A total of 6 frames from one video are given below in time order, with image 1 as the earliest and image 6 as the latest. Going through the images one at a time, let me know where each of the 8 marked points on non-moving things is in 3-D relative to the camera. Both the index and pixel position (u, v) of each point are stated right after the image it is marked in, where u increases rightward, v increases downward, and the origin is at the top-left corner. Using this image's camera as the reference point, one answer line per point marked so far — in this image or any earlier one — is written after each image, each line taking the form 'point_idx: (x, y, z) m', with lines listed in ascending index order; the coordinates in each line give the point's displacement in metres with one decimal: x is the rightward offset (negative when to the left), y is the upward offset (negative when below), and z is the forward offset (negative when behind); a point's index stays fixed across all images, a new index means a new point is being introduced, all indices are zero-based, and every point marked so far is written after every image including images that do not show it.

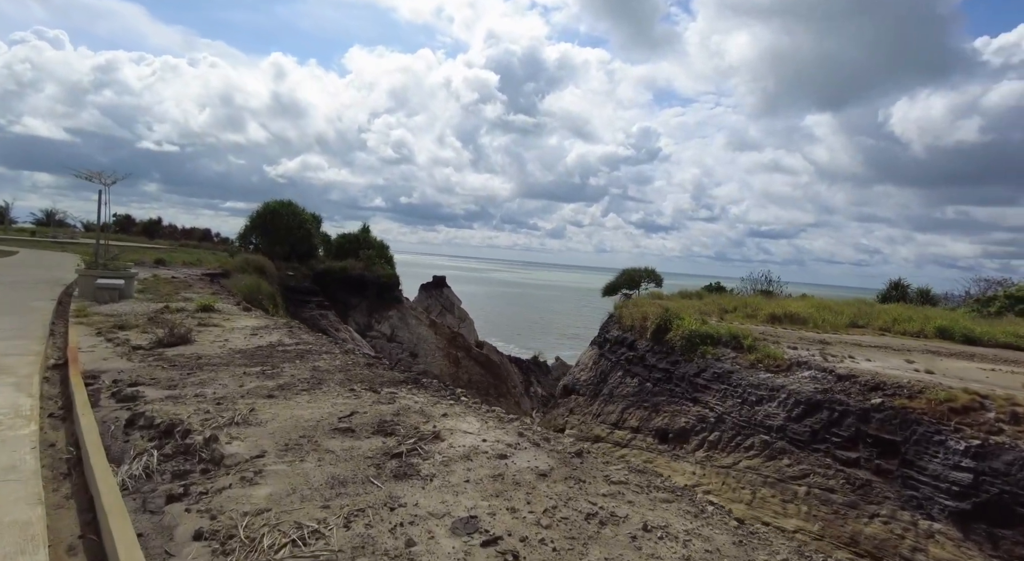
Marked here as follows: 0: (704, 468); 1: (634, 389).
0: (+3.3, -3.2, +9.2) m
1: (+2.9, -2.6, +12.7) m
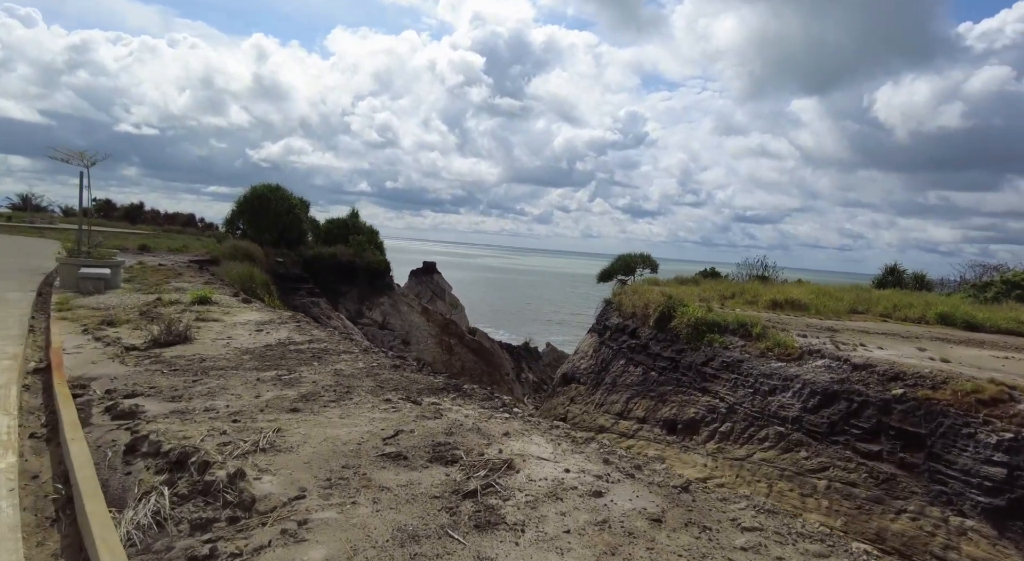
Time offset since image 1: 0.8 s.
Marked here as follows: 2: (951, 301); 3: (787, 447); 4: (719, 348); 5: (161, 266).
0: (+3.4, -3.0, +9.0) m
1: (+2.9, -2.3, +12.5) m
2: (+14.6, -0.7, +18.2) m
3: (+4.2, -2.6, +8.3) m
4: (+4.3, -1.4, +11.3) m
5: (-8.1, +0.3, +12.5) m
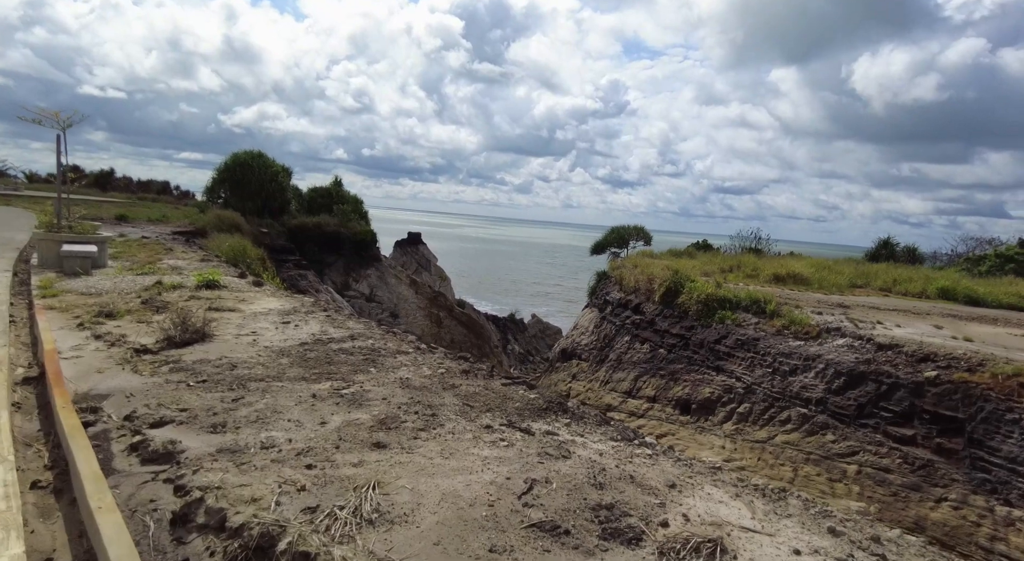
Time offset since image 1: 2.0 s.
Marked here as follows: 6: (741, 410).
0: (+3.6, -2.6, +8.8) m
1: (+3.0, -1.7, +12.2) m
2: (+14.6, +0.2, +18.2) m
3: (+4.5, -2.2, +8.1) m
4: (+4.5, -0.9, +11.0) m
5: (-8.0, +0.9, +11.7) m
6: (+3.9, -2.2, +9.3) m
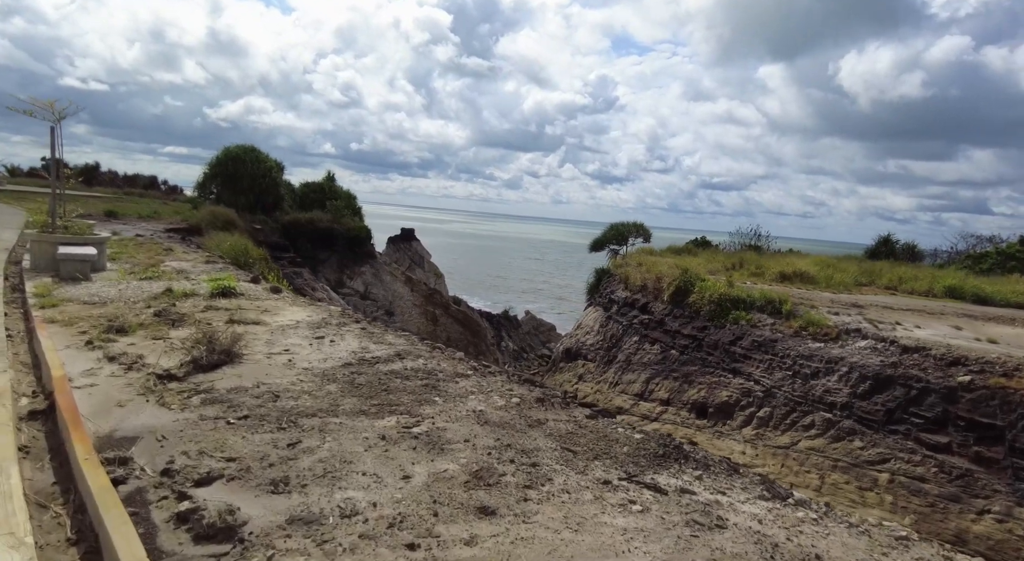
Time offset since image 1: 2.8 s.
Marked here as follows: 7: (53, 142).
0: (+3.8, -2.6, +8.6) m
1: (+3.2, -1.7, +11.9) m
2: (+14.6, +0.2, +18.2) m
3: (+4.7, -2.3, +7.8) m
4: (+4.7, -0.9, +10.8) m
5: (-7.8, +0.9, +11.2) m
6: (+4.1, -2.2, +9.0) m
7: (-6.8, +2.1, +8.0) m
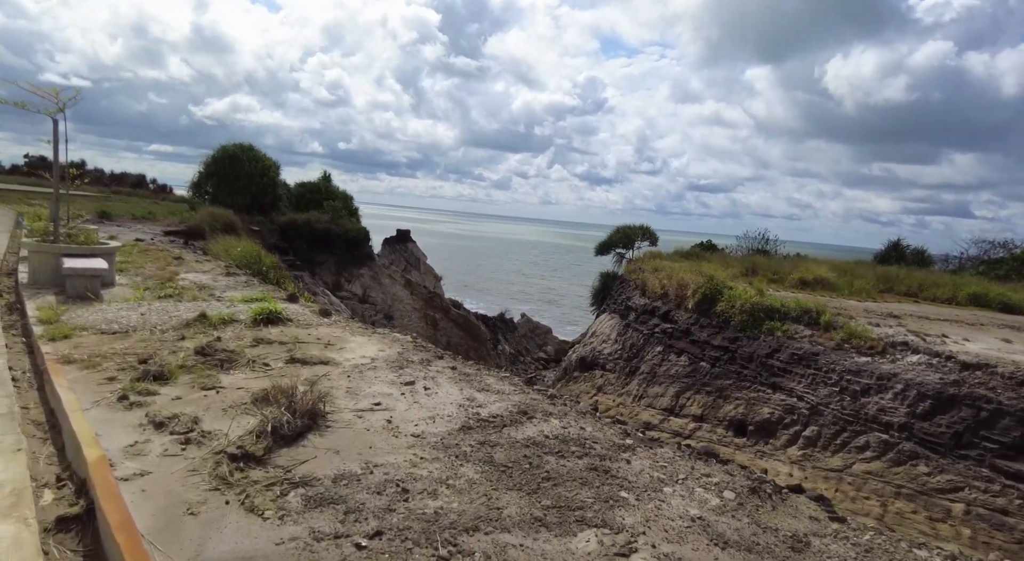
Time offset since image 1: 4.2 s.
0: (+4.4, -2.8, +8.0) m
1: (+3.6, -1.8, +11.4) m
2: (+15.0, 0.0, +17.8) m
3: (+5.2, -2.4, +7.3) m
4: (+5.1, -1.1, +10.3) m
5: (-7.3, +0.7, +10.5) m
6: (+4.6, -2.4, +8.5) m
7: (-6.2, +2.0, +7.3) m
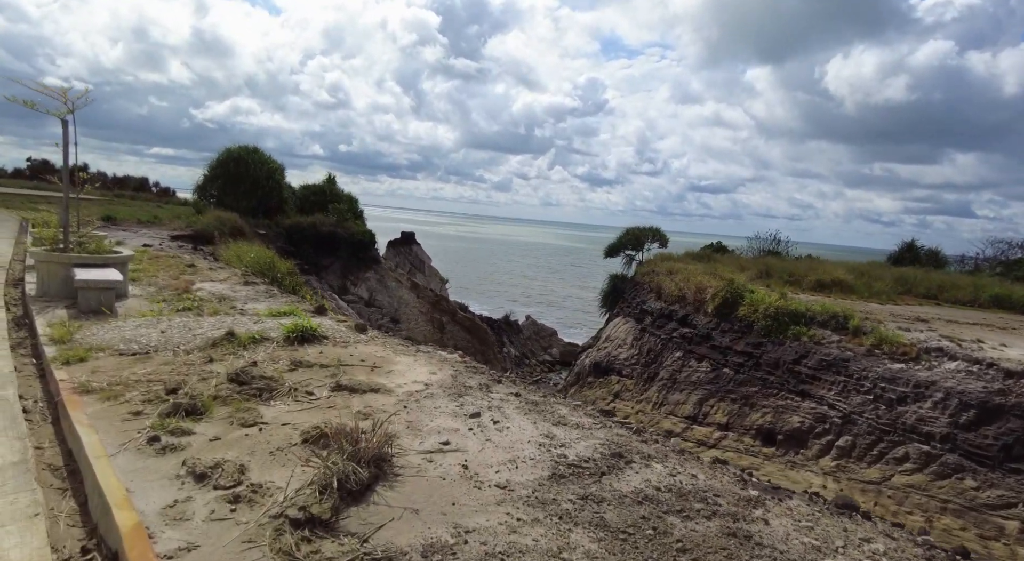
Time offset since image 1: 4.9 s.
0: (+4.7, -2.9, +7.7) m
1: (+4.0, -1.9, +11.1) m
2: (+15.3, 0.0, +17.5) m
3: (+5.6, -2.5, +7.0) m
4: (+5.5, -1.1, +9.9) m
5: (-7.0, +0.6, +10.2) m
6: (+5.0, -2.5, +8.2) m
7: (-5.9, +1.8, +7.1) m
